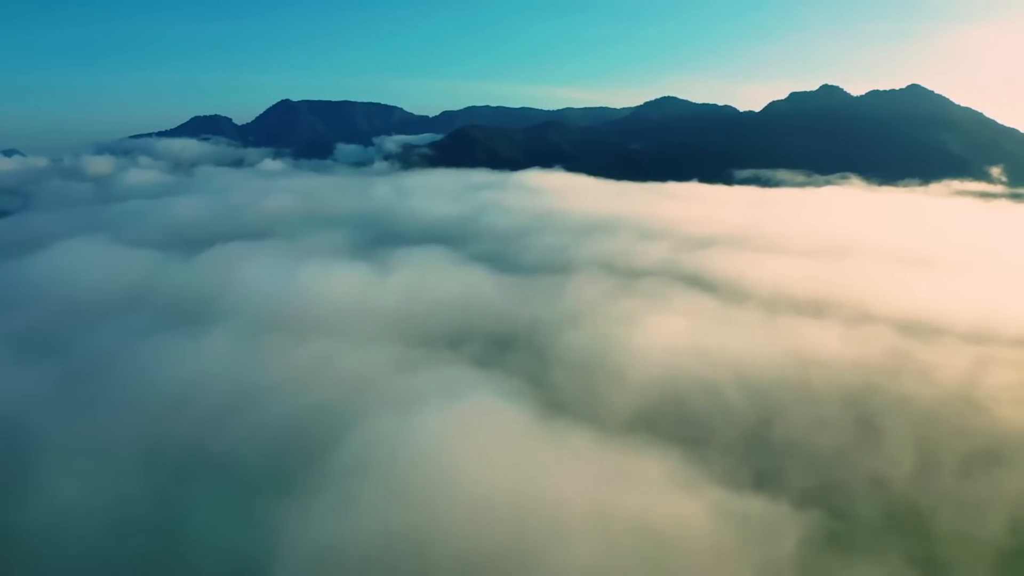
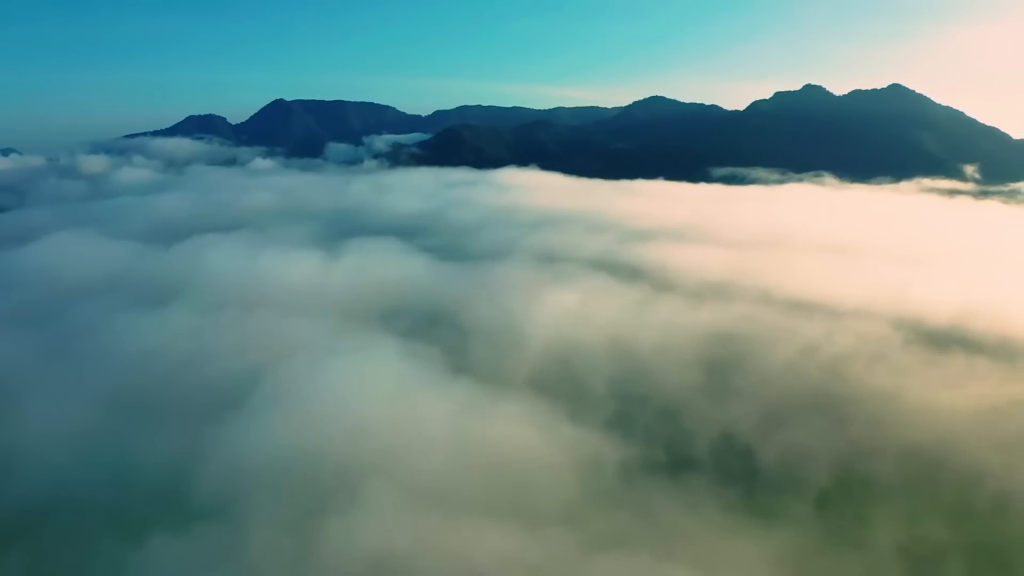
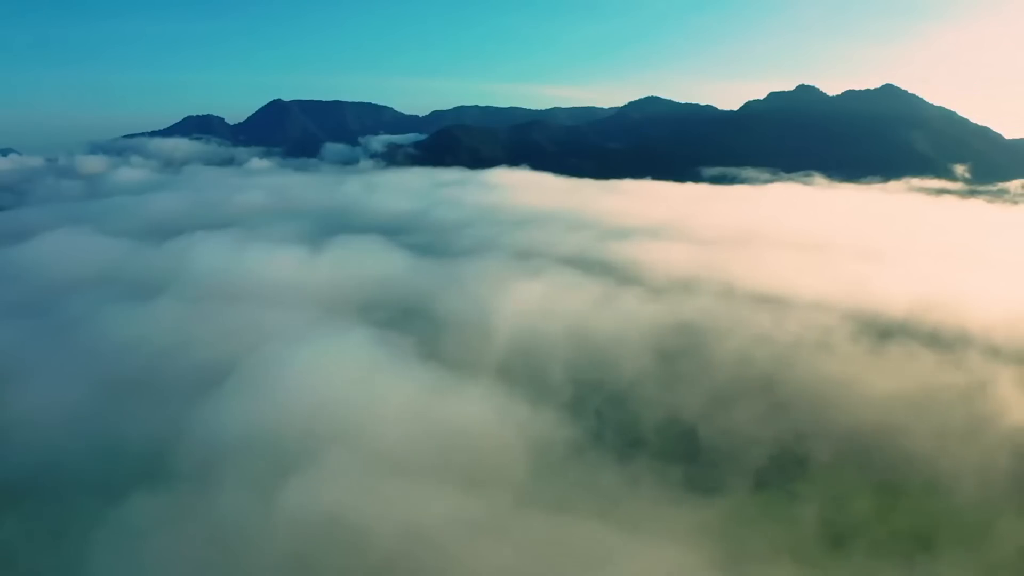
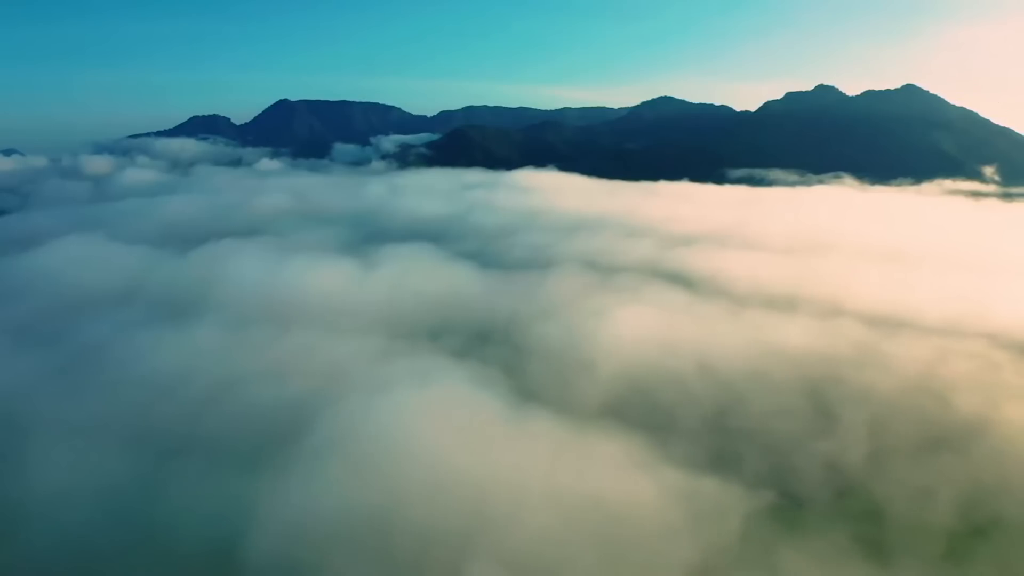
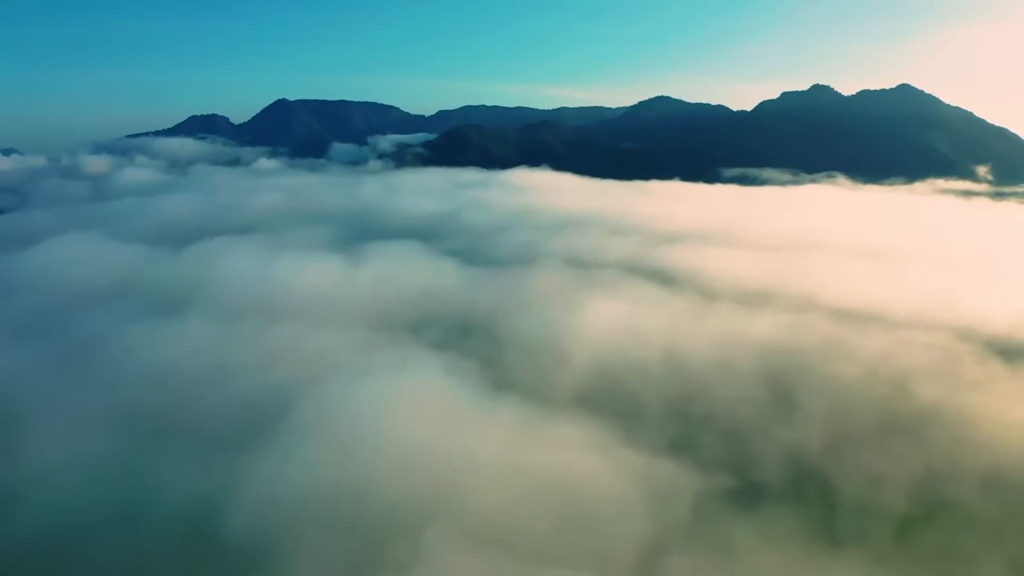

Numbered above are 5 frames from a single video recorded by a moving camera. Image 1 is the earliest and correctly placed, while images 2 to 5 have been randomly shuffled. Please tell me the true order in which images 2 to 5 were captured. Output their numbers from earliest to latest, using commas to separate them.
4, 5, 2, 3
